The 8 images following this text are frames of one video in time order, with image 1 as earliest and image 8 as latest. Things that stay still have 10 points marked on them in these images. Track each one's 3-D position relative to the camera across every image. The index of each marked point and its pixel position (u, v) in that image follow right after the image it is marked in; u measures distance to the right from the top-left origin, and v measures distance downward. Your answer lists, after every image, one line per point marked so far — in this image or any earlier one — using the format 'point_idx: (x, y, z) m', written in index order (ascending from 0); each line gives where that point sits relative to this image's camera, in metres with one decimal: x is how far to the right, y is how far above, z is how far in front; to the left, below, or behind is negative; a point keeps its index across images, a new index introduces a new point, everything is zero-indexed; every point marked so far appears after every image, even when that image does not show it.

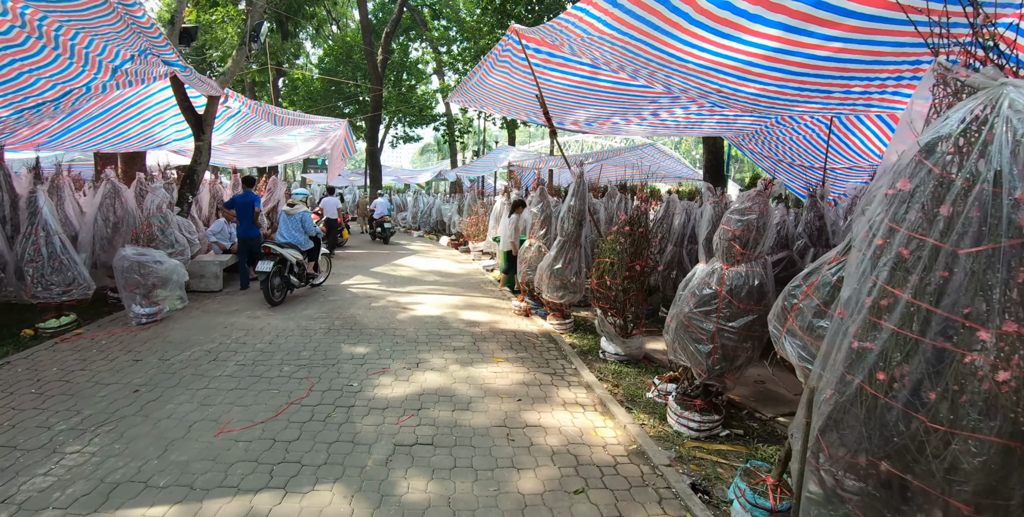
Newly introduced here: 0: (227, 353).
0: (-2.3, -0.8, +4.2) m
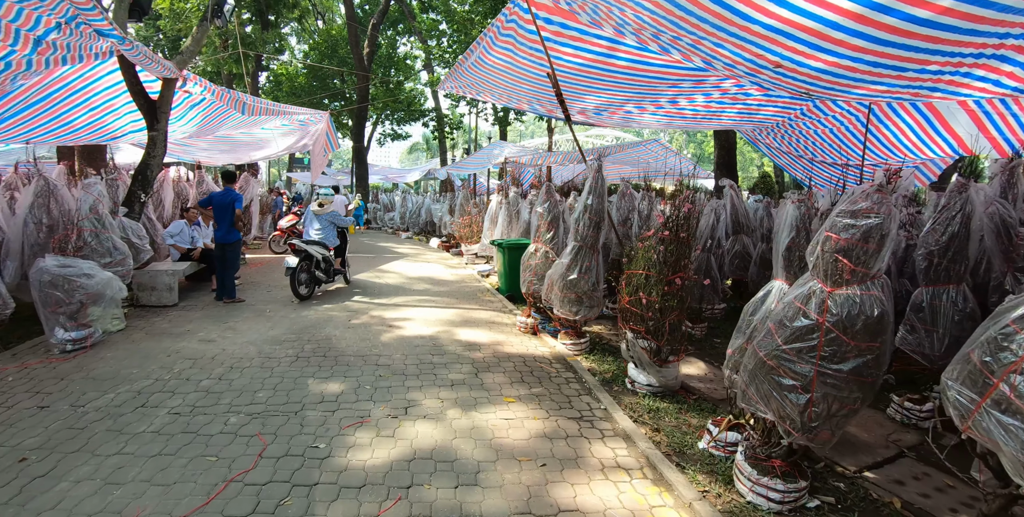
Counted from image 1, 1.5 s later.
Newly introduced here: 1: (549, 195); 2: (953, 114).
0: (-2.2, -0.9, +3.3) m
1: (+0.4, +0.8, +6.0) m
2: (+6.0, +1.9, +7.1) m
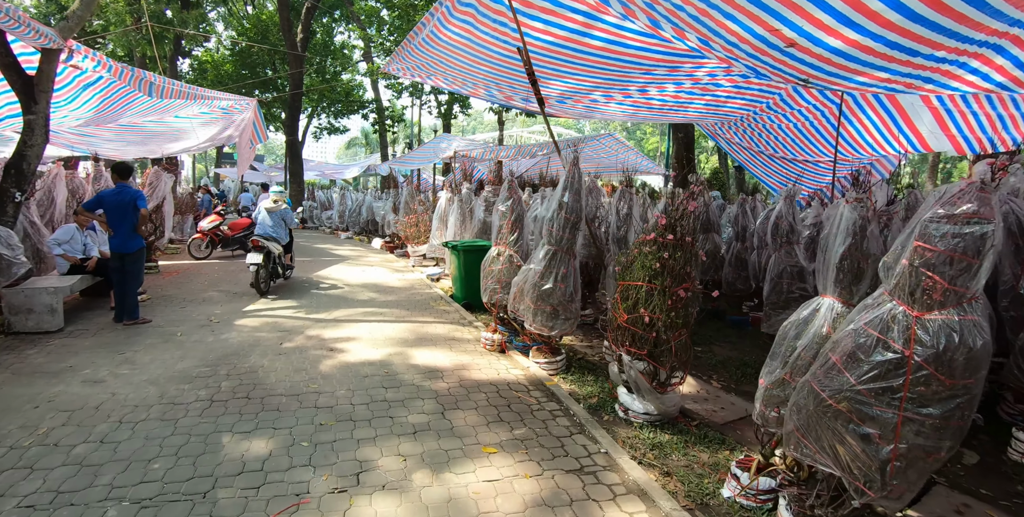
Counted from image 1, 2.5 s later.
0: (-2.3, -1.0, +2.4) m
1: (0.0, +0.7, +5.4) m
2: (+5.4, +2.0, +7.1) m
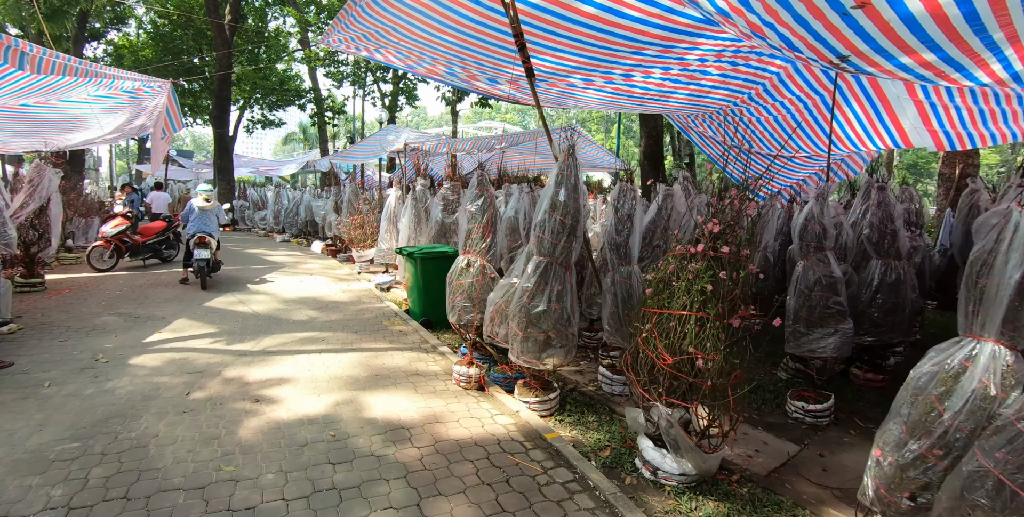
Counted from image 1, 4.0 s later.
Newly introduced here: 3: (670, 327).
0: (-2.2, -1.1, +1.3) m
1: (-0.2, +0.6, +4.5) m
2: (+5.0, +2.0, +6.7) m
3: (+0.7, -0.3, +2.4) m
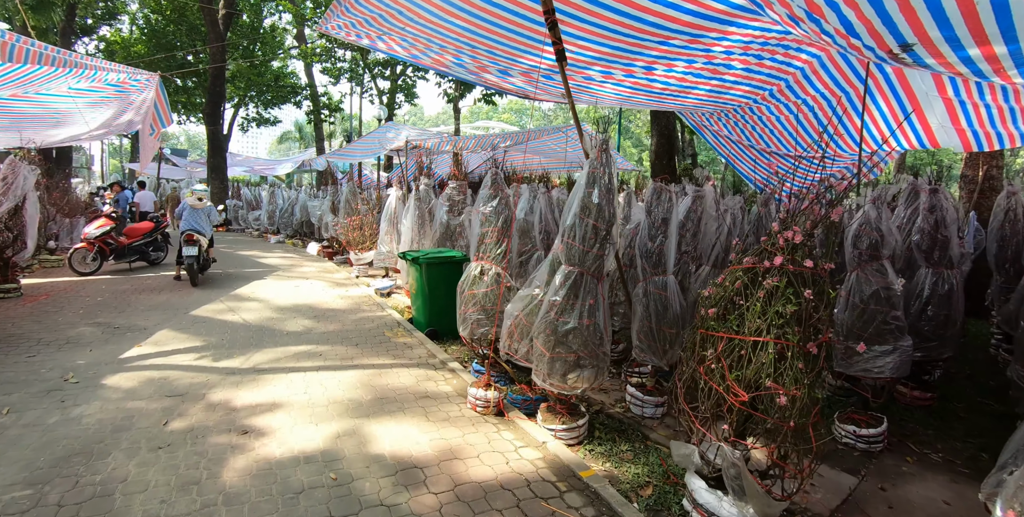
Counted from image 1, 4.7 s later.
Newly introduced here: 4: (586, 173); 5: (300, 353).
0: (-2.0, -1.2, +0.9) m
1: (-0.1, +0.6, +4.1) m
2: (+5.1, +1.9, +6.4) m
3: (+0.9, -0.4, +2.0) m
4: (+0.4, +0.5, +3.0) m
5: (-1.6, -0.7, +3.9) m
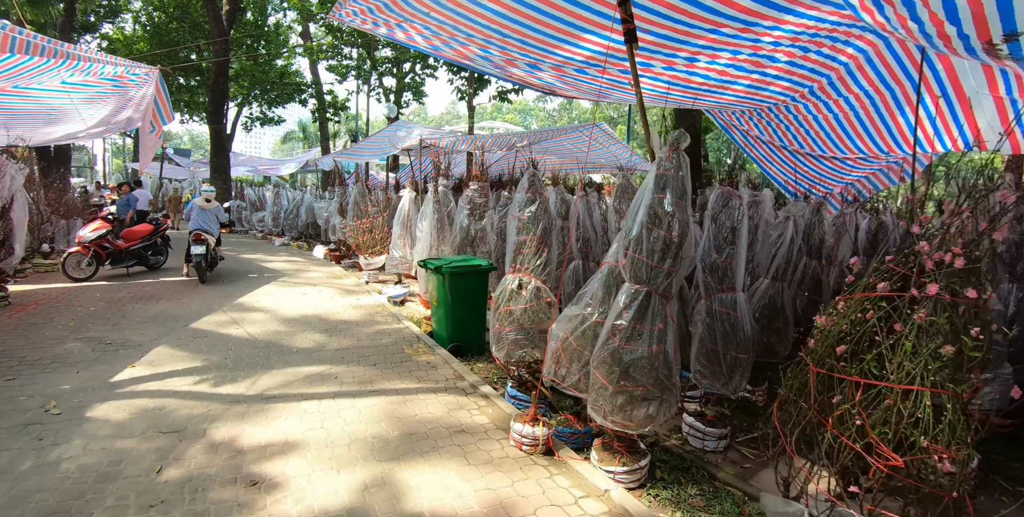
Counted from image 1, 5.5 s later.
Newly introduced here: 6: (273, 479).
0: (-1.8, -1.2, +0.4) m
1: (+0.2, +0.5, +3.7) m
2: (+5.4, +1.8, +5.9) m
3: (+1.1, -0.5, +1.6) m
4: (+0.7, +0.4, +2.5) m
5: (-1.3, -0.8, +3.5) m
6: (-1.0, -1.0, +2.3) m
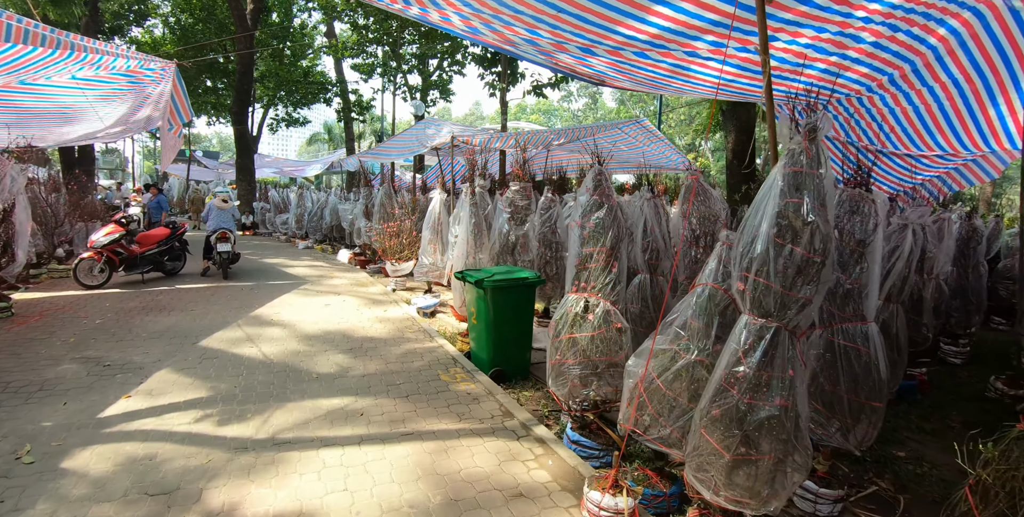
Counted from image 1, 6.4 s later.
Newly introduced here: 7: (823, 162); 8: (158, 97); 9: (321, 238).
0: (-1.5, -1.3, -0.1) m
1: (+0.5, +0.4, +3.1) m
2: (+5.8, +1.7, +5.1) m
3: (+1.4, -0.5, +0.9) m
4: (+1.0, +0.3, +1.9) m
5: (-1.0, -0.9, +2.9) m
6: (-0.8, -1.0, +1.7) m
7: (+1.1, +0.4, +1.9) m
8: (-4.8, +2.2, +7.0) m
9: (-4.3, +0.5, +11.8) m
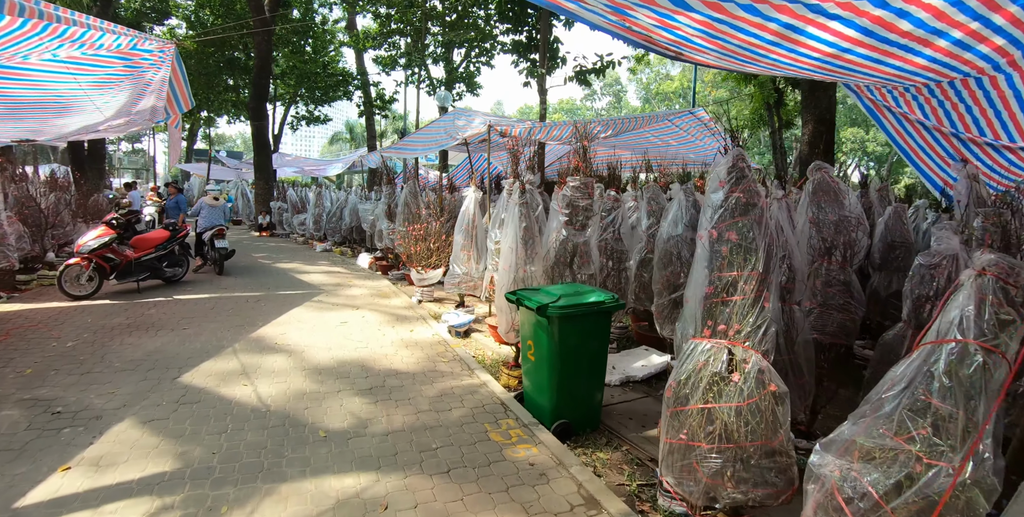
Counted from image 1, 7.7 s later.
0: (-1.3, -1.4, -1.0) m
1: (+0.9, +0.3, +2.1) m
2: (+6.2, +1.6, +4.0) m
3: (+1.7, -0.6, 0.0) m
4: (+1.3, +0.2, +1.0) m
5: (-0.6, -1.0, +2.1) m
6: (-0.4, -1.1, +0.8) m
7: (+1.5, +0.3, +1.0) m
8: (-4.3, +2.1, +6.2) m
9: (-3.6, +0.4, +11.1) m
